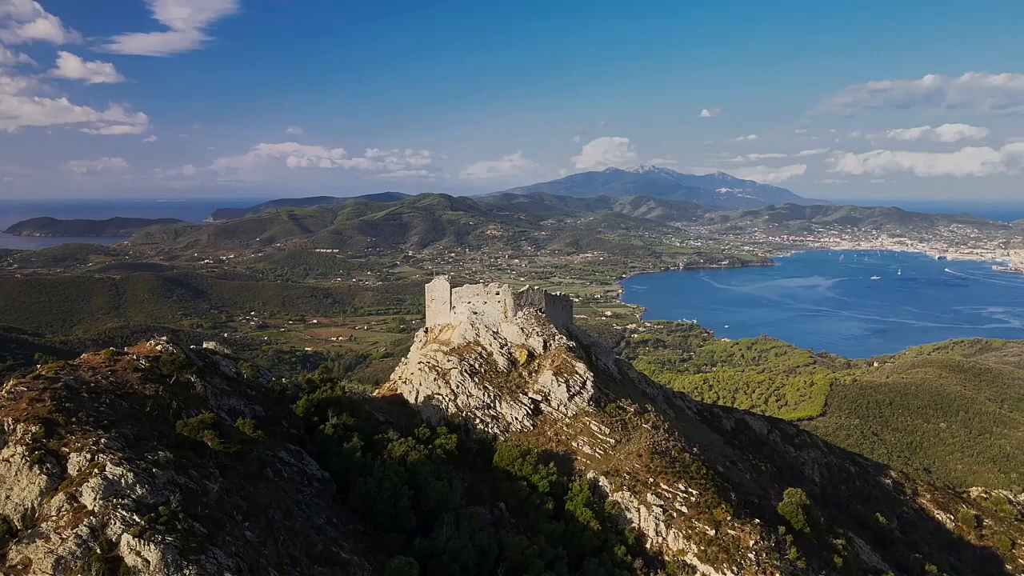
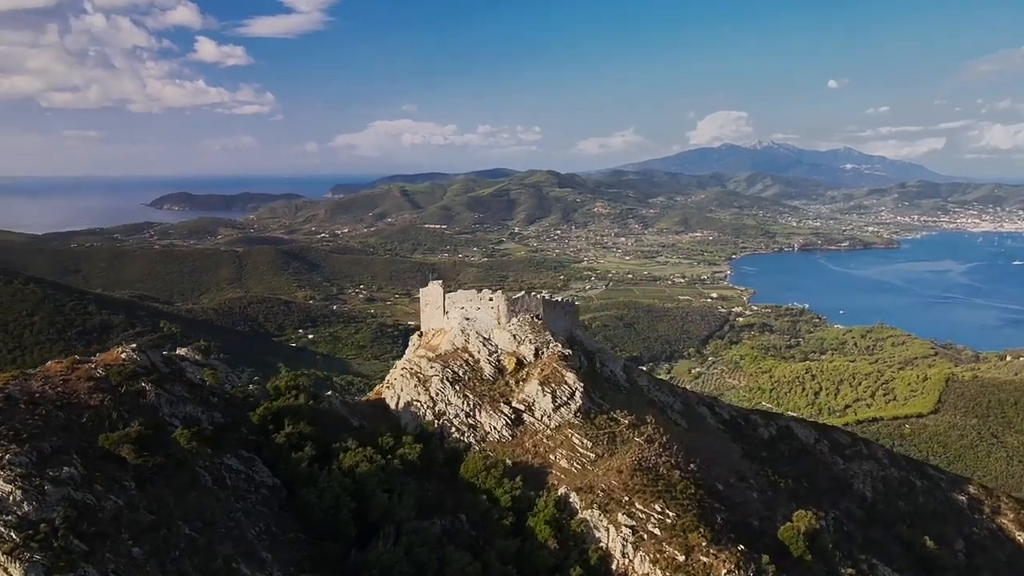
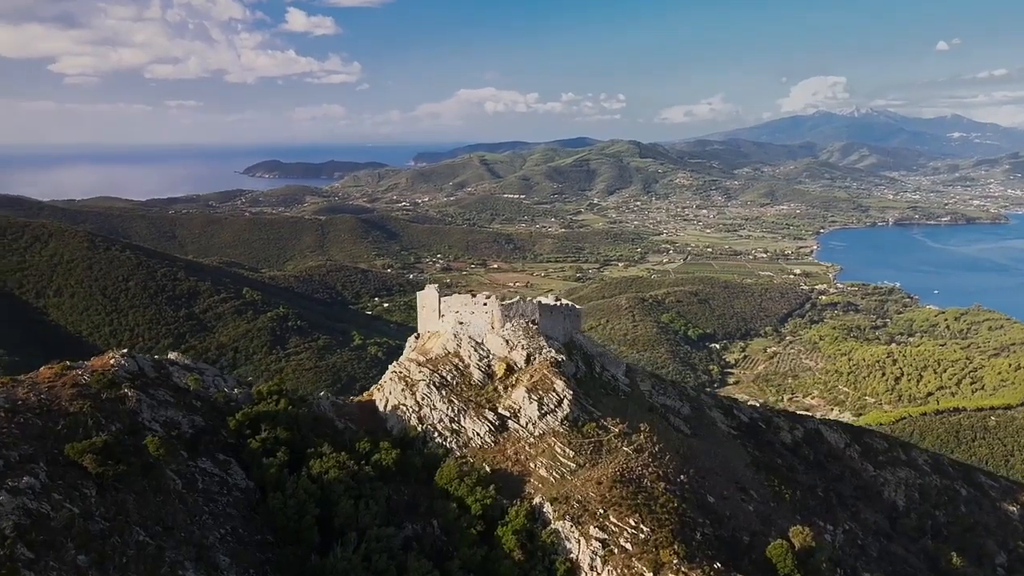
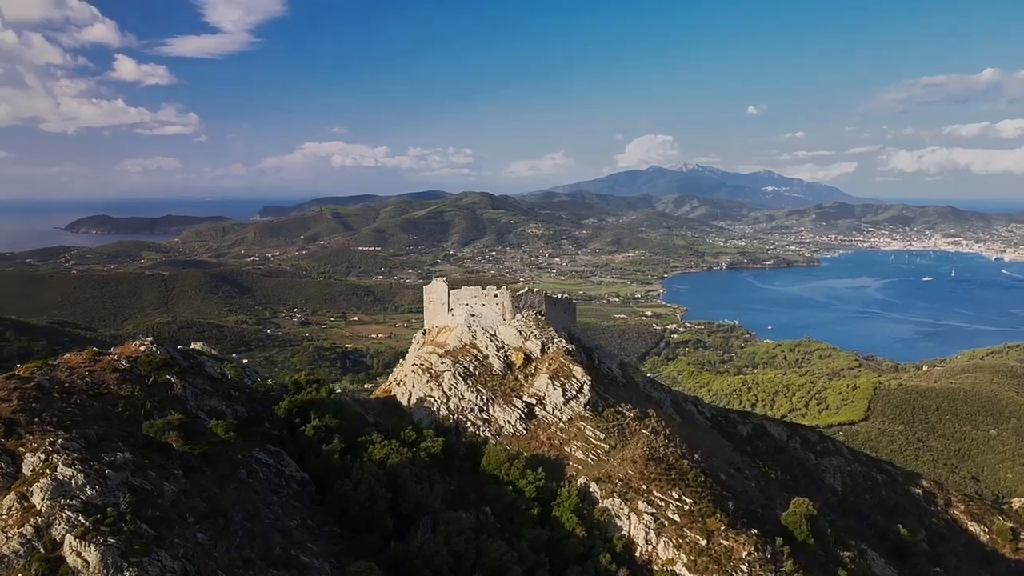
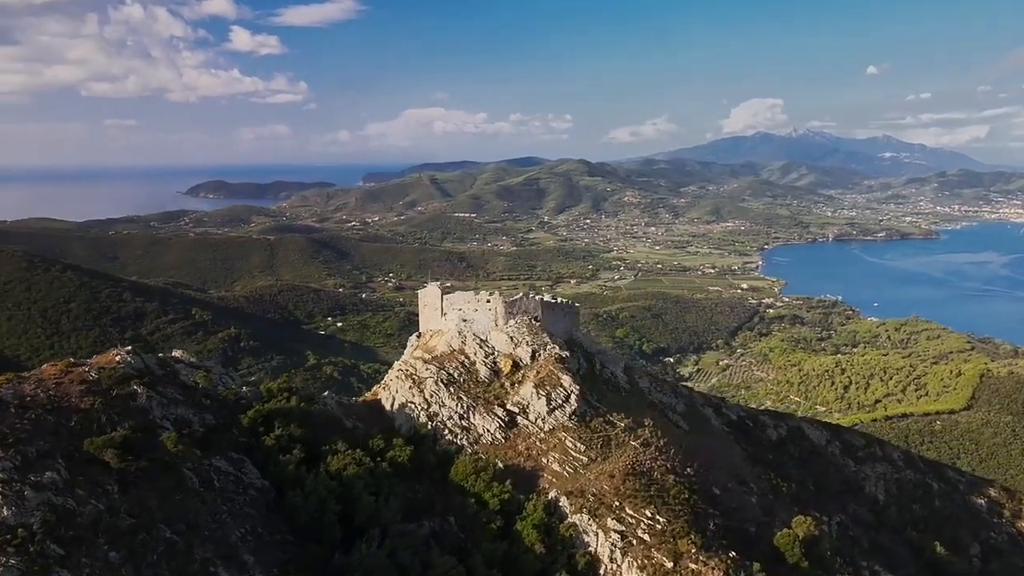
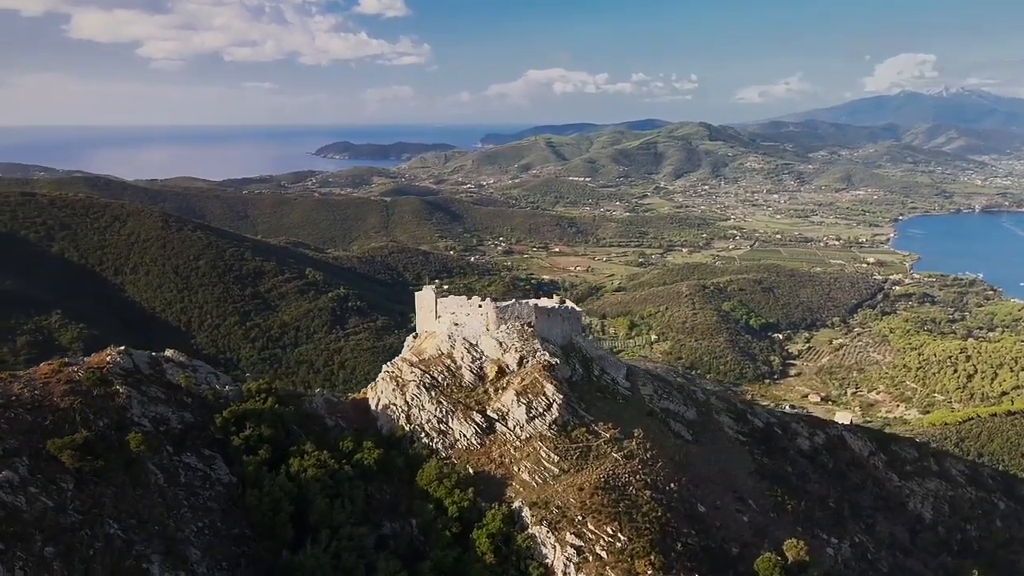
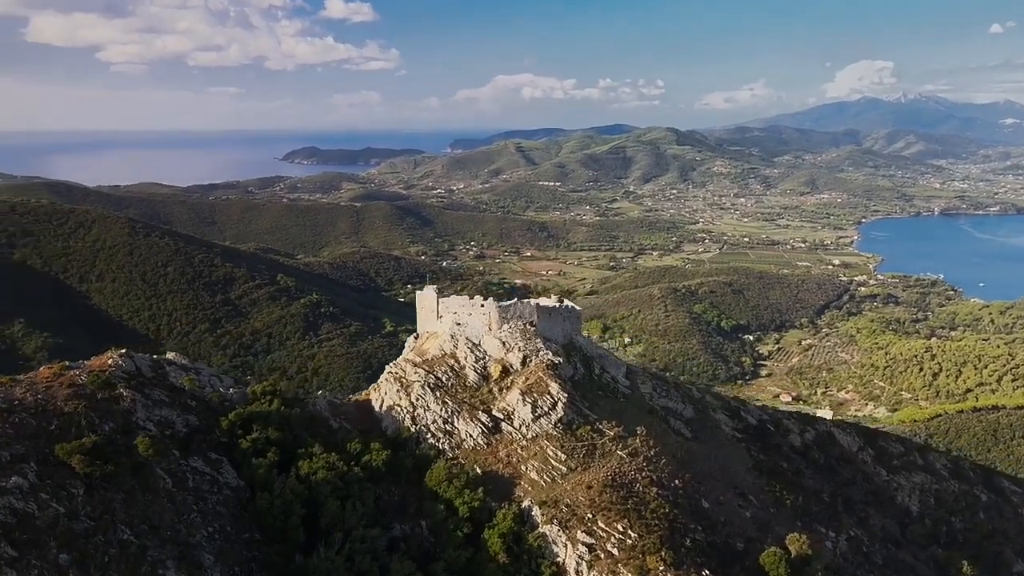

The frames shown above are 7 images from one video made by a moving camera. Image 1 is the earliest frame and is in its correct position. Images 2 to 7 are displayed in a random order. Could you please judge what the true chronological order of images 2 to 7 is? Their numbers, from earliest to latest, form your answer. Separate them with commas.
4, 2, 5, 3, 7, 6
